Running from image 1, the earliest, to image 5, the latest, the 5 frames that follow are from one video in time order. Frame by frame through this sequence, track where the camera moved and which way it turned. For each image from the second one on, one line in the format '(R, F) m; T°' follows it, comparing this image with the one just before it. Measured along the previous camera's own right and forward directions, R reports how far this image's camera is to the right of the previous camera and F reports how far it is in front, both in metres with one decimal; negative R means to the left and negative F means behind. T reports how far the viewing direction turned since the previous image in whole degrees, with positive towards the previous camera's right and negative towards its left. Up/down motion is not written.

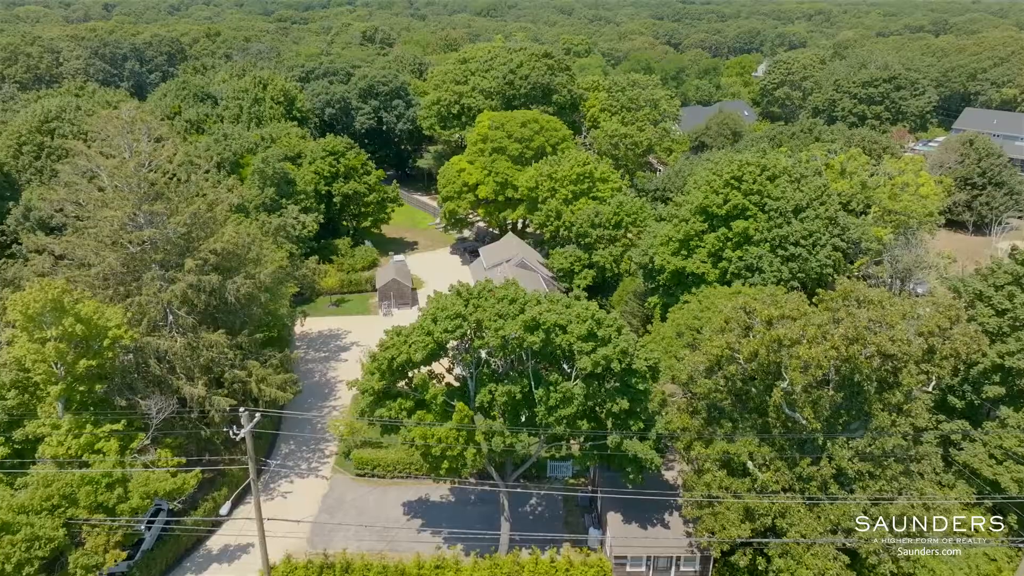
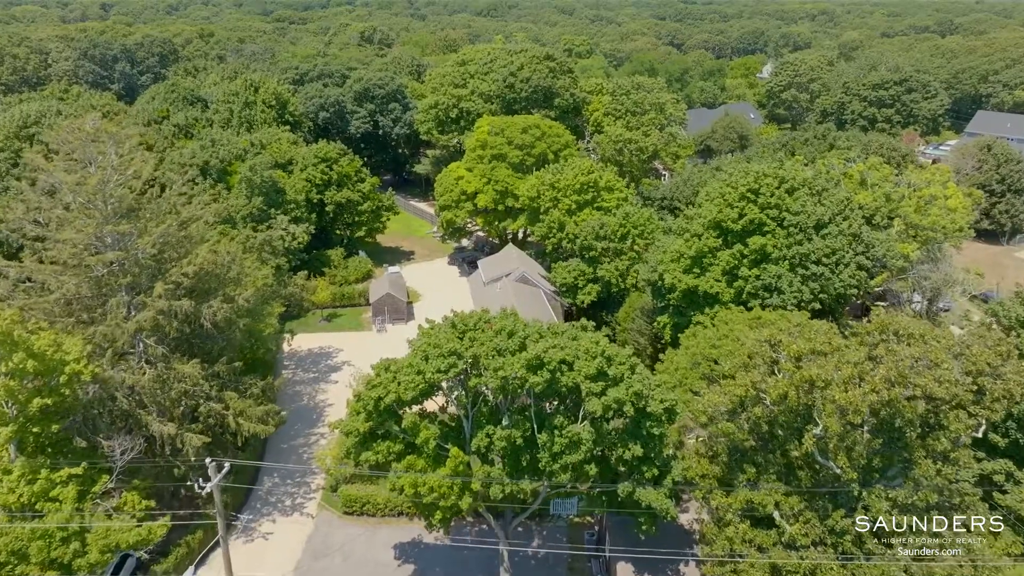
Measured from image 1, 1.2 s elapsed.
(0.0, +1.8) m; 0°
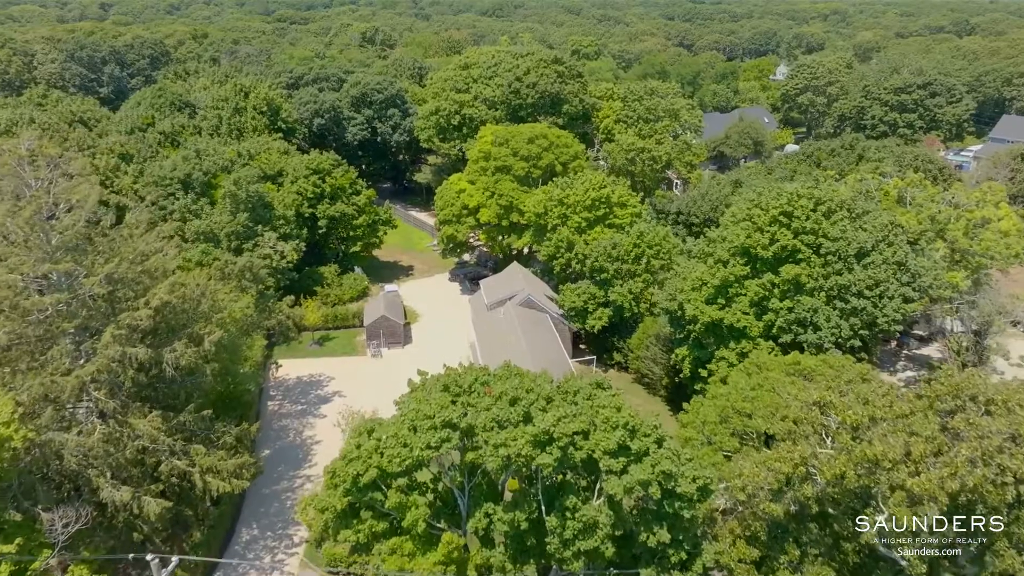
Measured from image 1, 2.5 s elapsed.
(0.0, +2.4) m; 0°
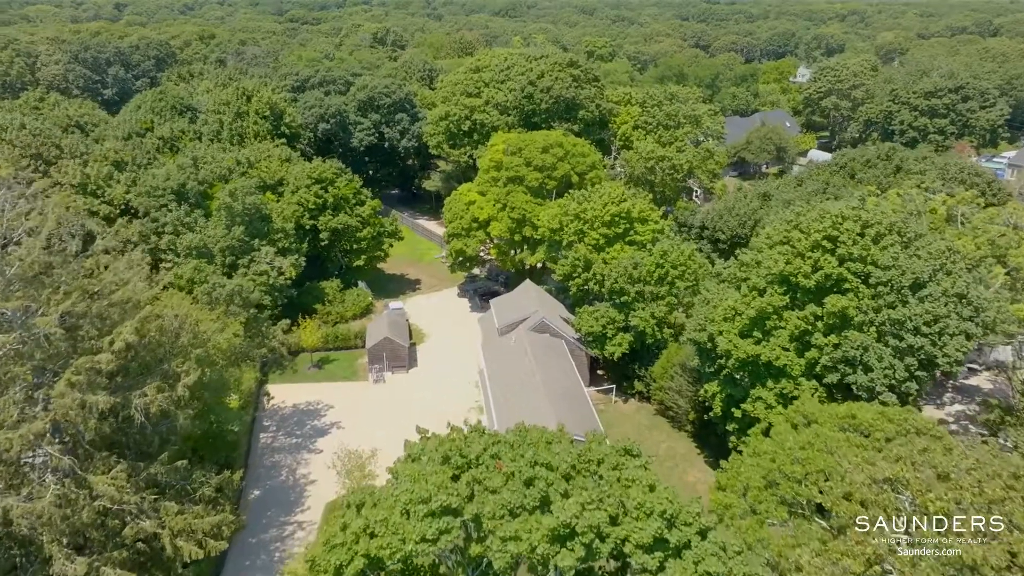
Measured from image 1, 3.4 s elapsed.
(-0.1, +2.1) m; -1°
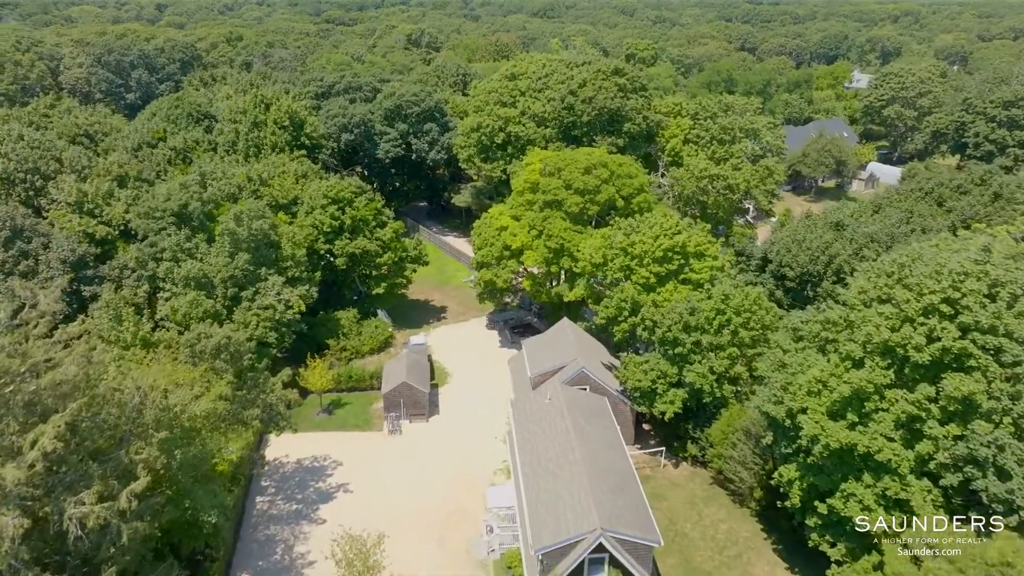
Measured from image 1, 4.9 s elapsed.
(-0.1, +3.6) m; -3°
